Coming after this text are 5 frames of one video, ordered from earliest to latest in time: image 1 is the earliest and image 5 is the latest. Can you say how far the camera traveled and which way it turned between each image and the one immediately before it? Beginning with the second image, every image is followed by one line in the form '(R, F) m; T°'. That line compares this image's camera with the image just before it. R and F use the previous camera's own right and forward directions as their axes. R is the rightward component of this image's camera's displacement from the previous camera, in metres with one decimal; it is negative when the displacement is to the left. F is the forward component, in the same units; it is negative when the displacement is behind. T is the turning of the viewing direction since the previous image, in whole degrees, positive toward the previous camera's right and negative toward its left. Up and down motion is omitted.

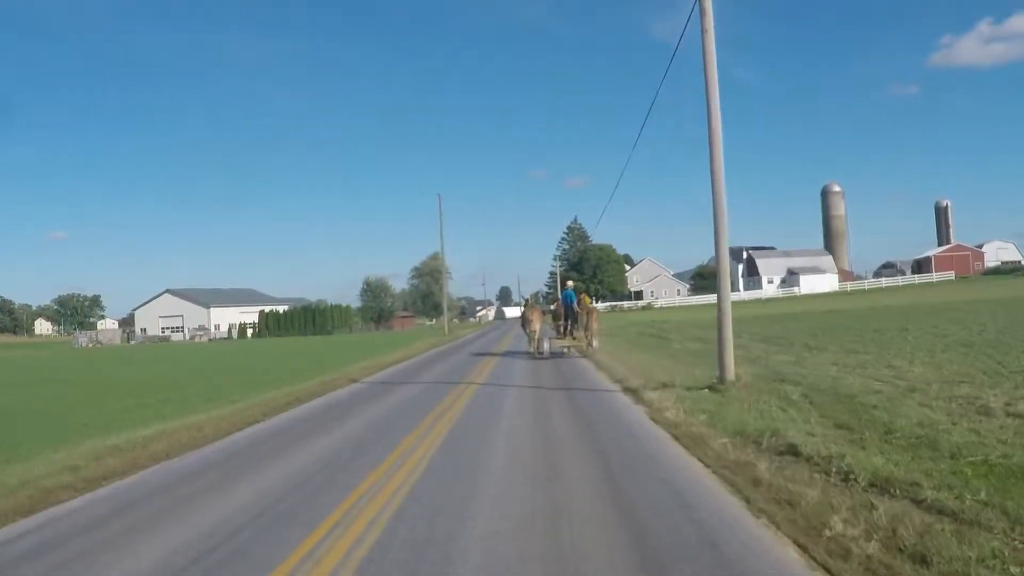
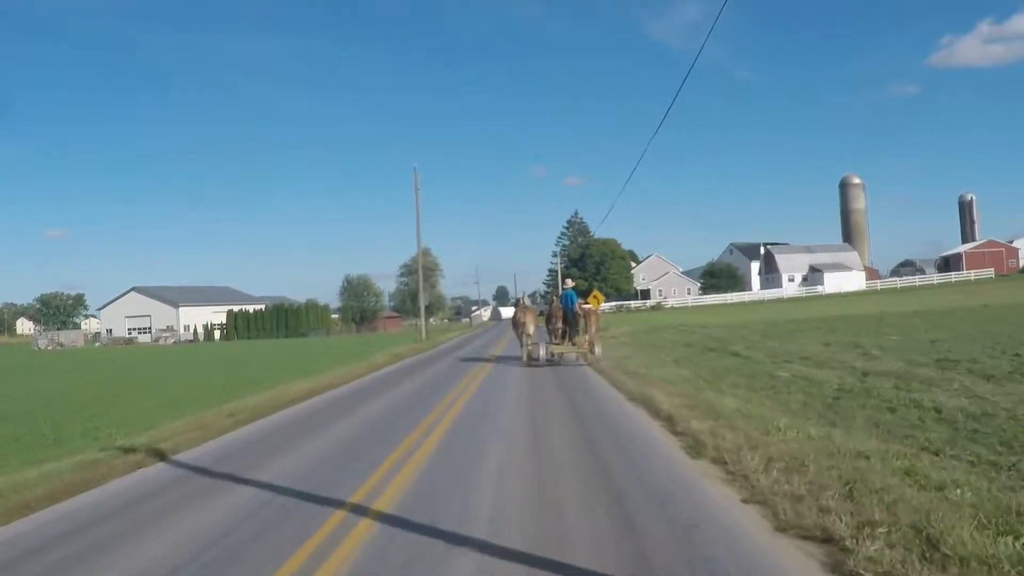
(+0.2, +7.6) m; 0°
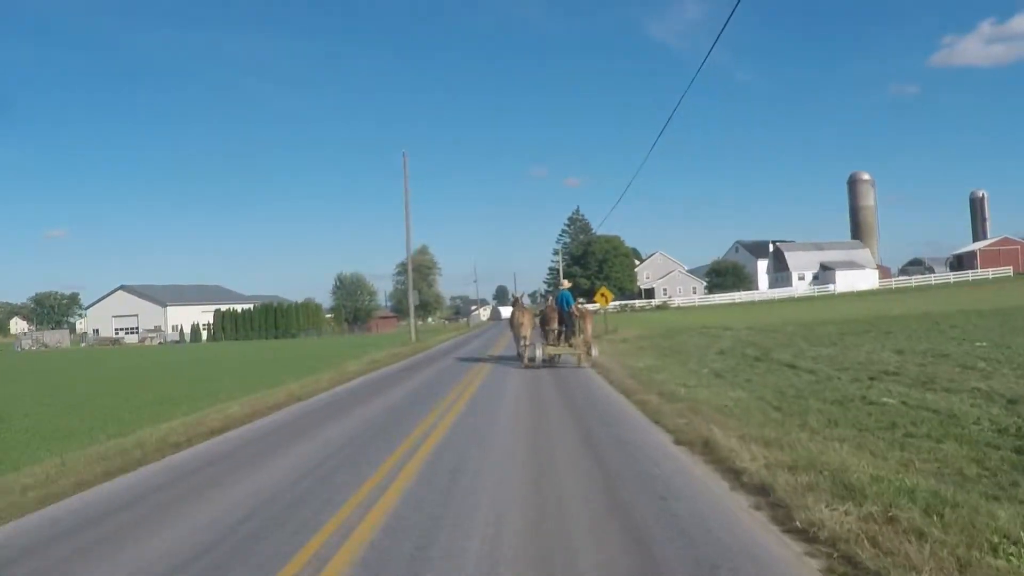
(0.0, +2.7) m; 0°
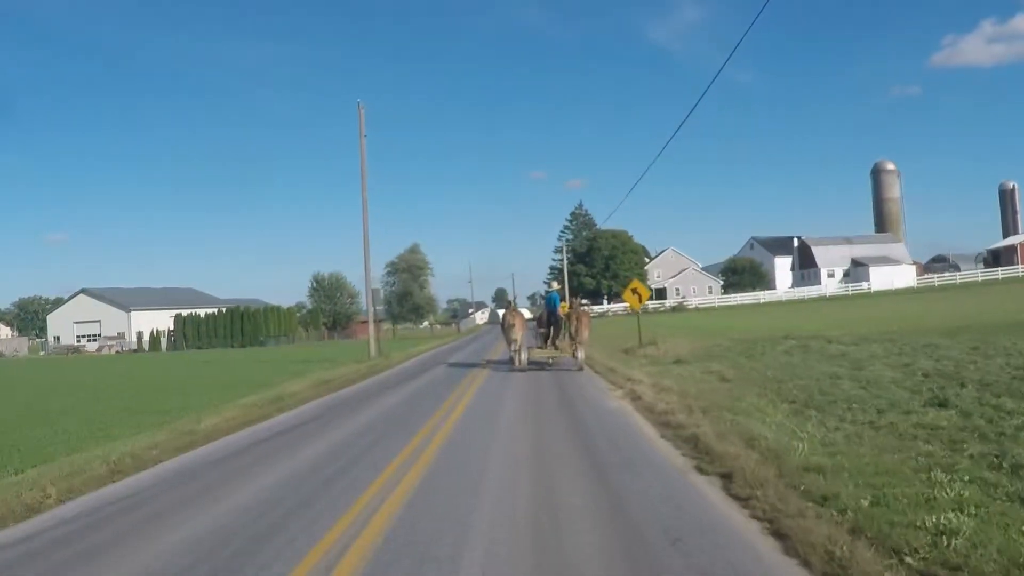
(+0.1, +7.0) m; 0°
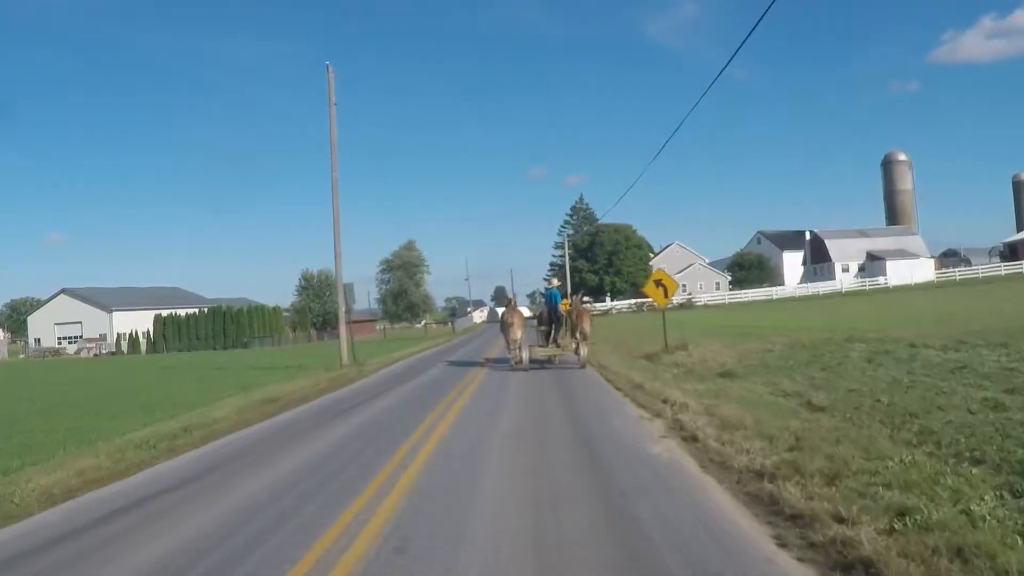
(+0.1, +3.0) m; 0°
